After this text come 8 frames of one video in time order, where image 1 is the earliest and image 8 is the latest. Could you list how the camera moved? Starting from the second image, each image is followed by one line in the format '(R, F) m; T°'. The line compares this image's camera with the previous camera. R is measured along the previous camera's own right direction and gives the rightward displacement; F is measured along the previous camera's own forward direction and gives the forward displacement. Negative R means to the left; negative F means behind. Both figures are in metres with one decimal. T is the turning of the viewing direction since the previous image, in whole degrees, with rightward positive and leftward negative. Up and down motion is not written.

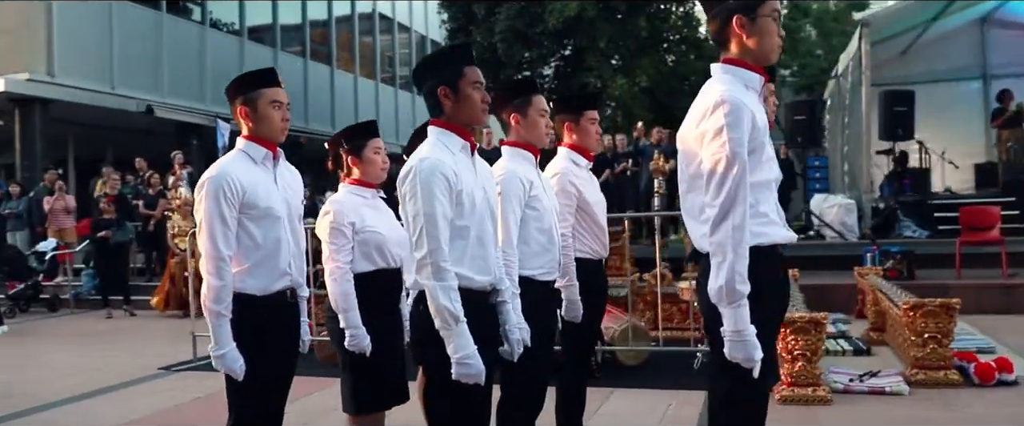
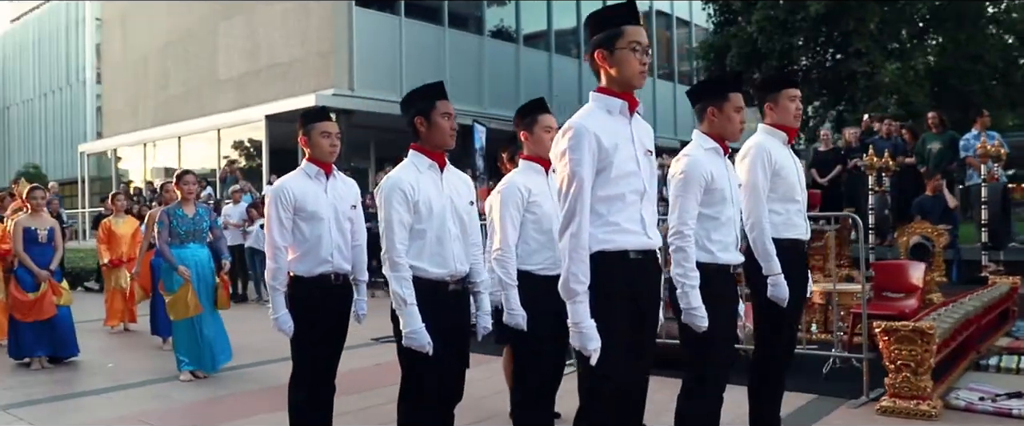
(+1.5, -0.3) m; -22°
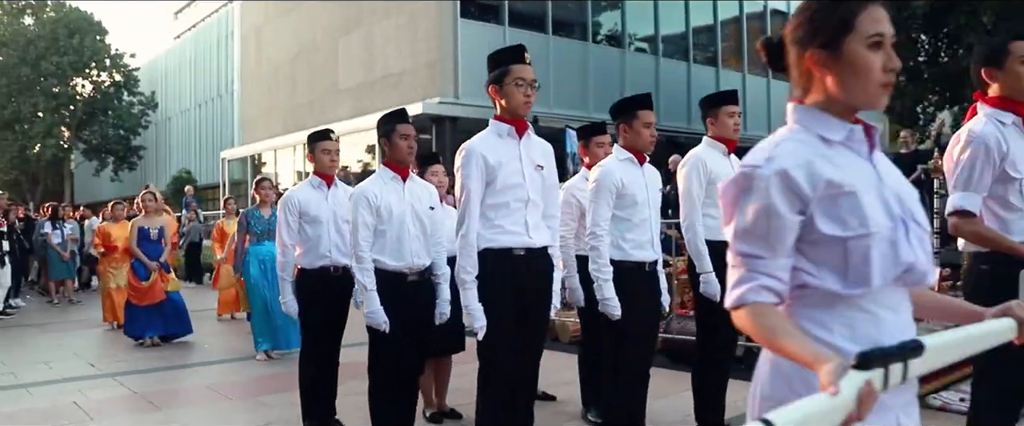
(+1.0, -0.6) m; -9°
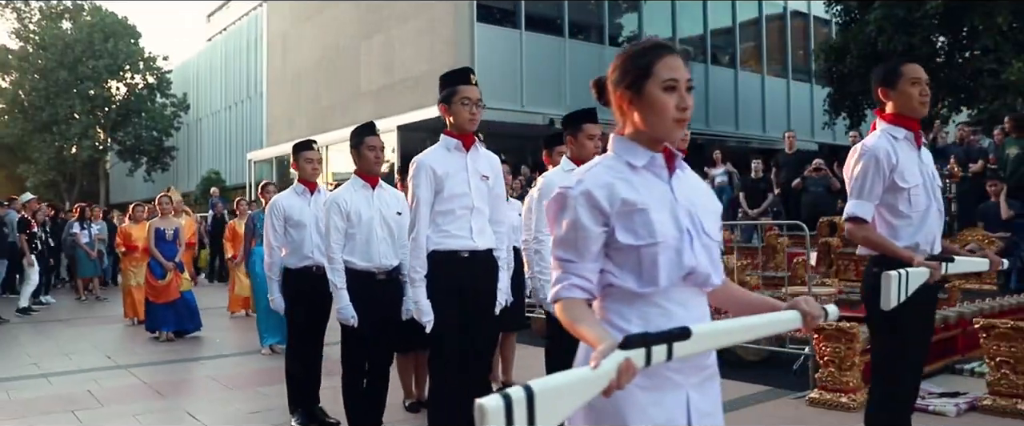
(+0.4, -0.4) m; -2°
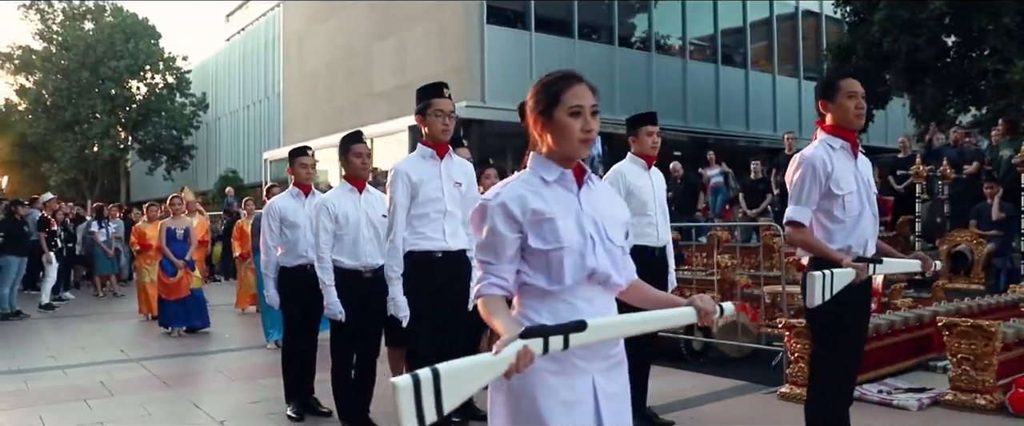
(+0.3, -0.3) m; -1°
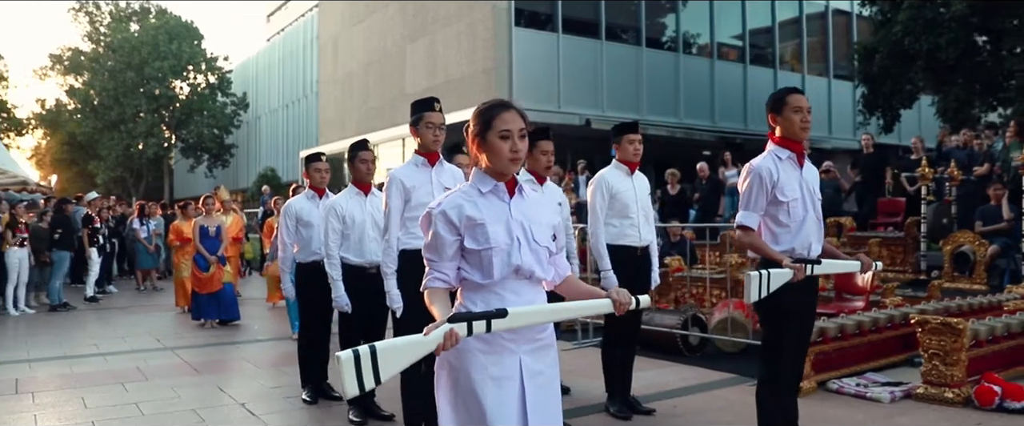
(+0.3, -0.5) m; -3°
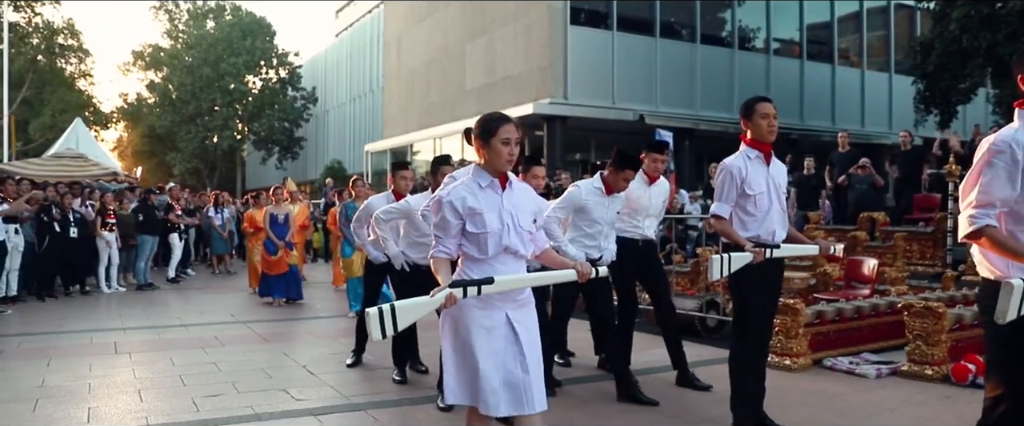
(+0.3, -0.8) m; -4°
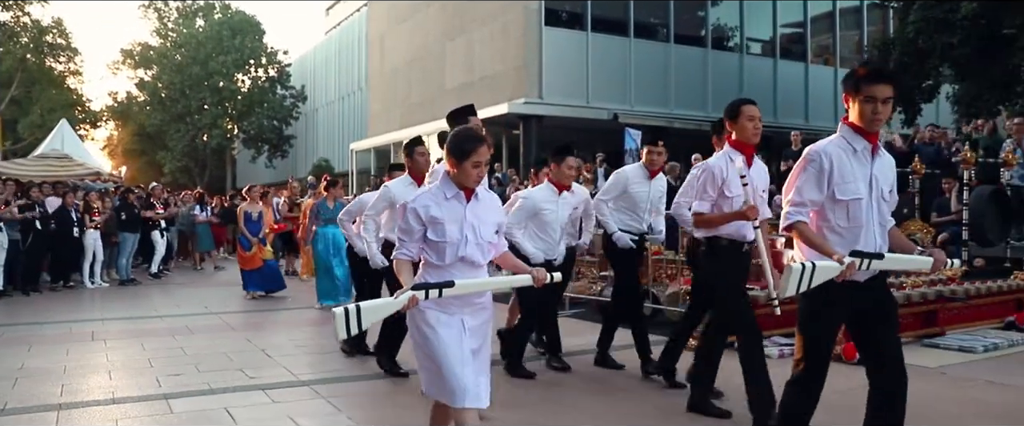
(+0.5, -0.7) m; 0°
